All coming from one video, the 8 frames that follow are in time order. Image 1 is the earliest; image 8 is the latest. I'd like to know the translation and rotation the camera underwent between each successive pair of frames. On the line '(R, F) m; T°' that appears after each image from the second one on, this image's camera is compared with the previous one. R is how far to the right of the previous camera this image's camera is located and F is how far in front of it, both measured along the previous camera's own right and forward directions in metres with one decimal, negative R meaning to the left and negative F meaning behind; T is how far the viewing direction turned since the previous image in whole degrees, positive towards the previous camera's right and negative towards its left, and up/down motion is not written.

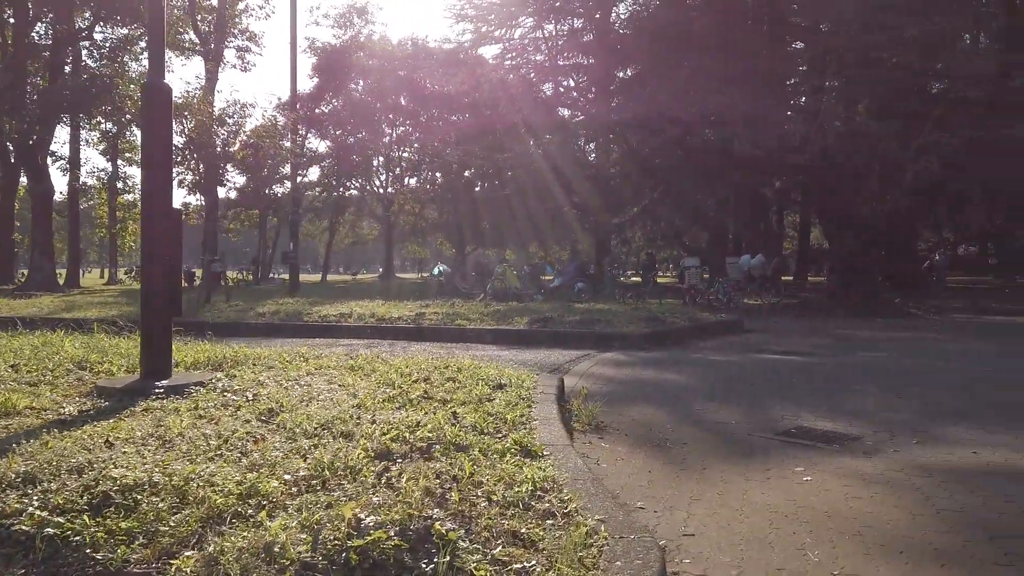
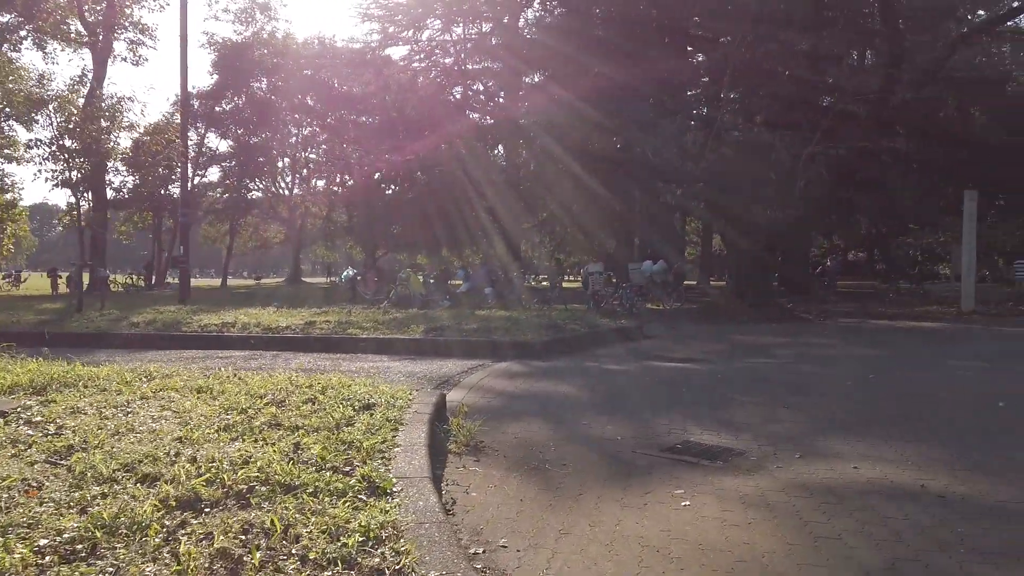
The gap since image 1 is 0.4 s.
(+0.3, +0.4) m; +6°
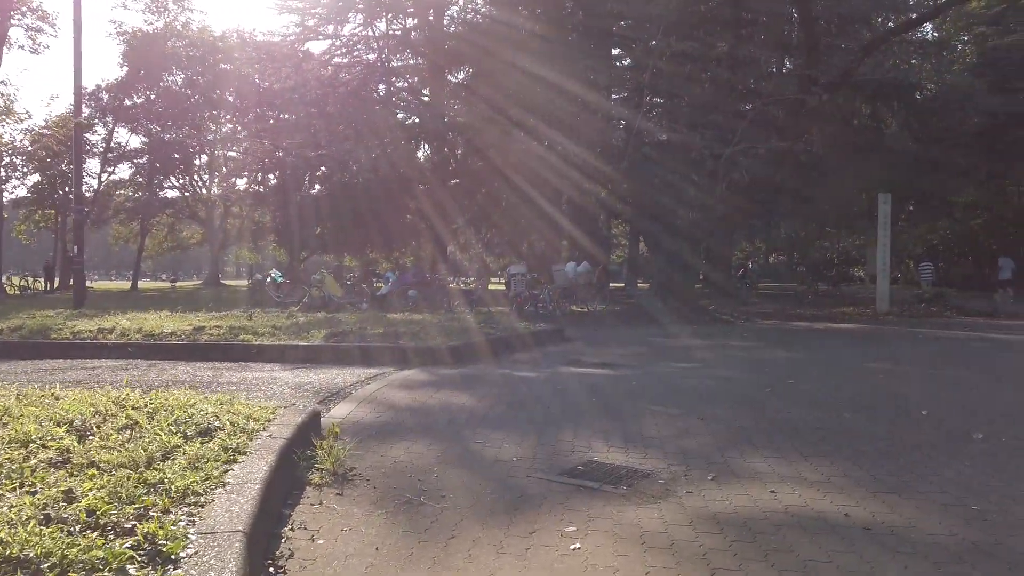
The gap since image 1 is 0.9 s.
(+0.4, +0.8) m; +5°
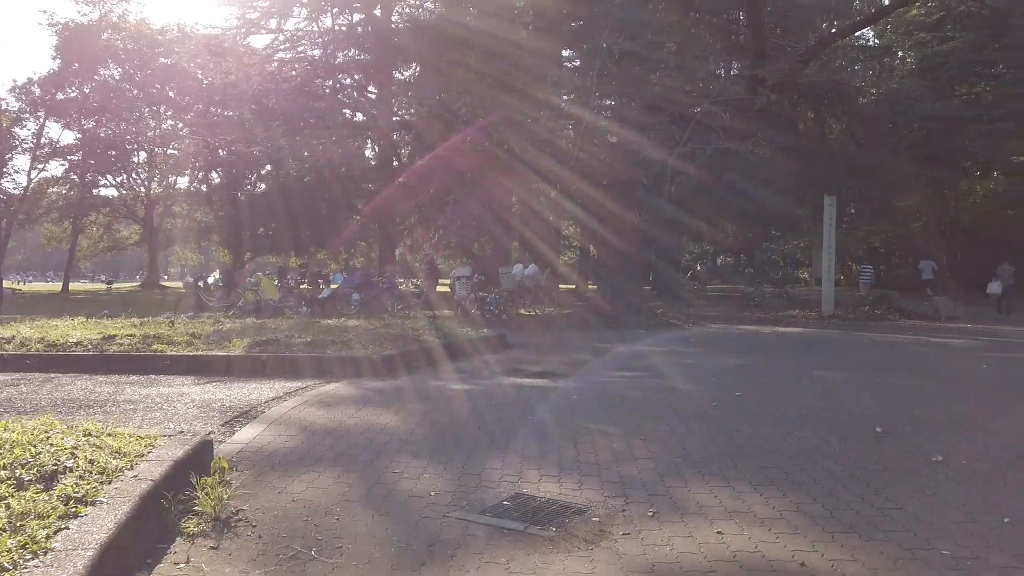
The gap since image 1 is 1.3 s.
(+0.2, +0.6) m; +4°
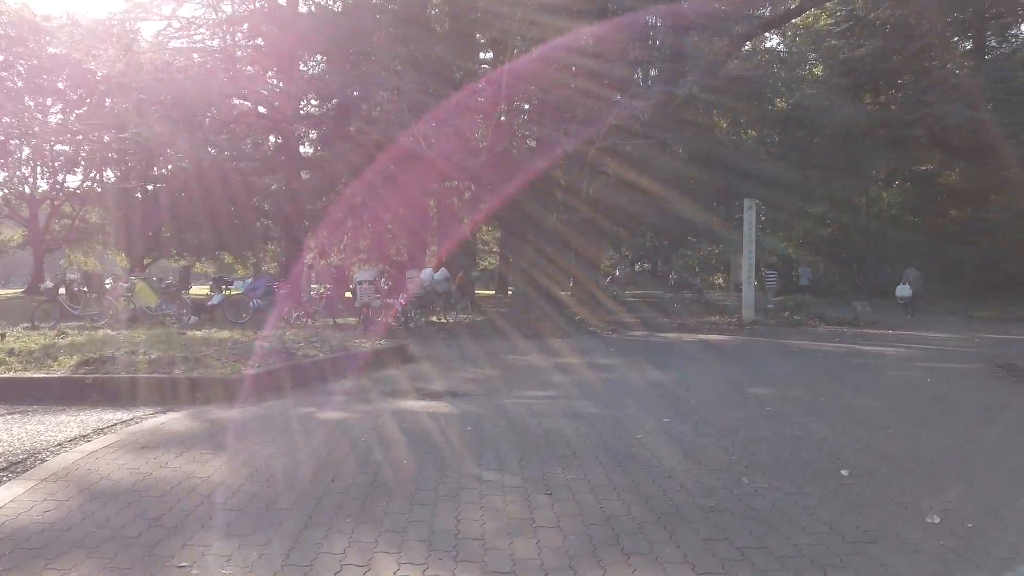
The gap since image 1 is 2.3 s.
(+0.4, +1.6) m; +6°
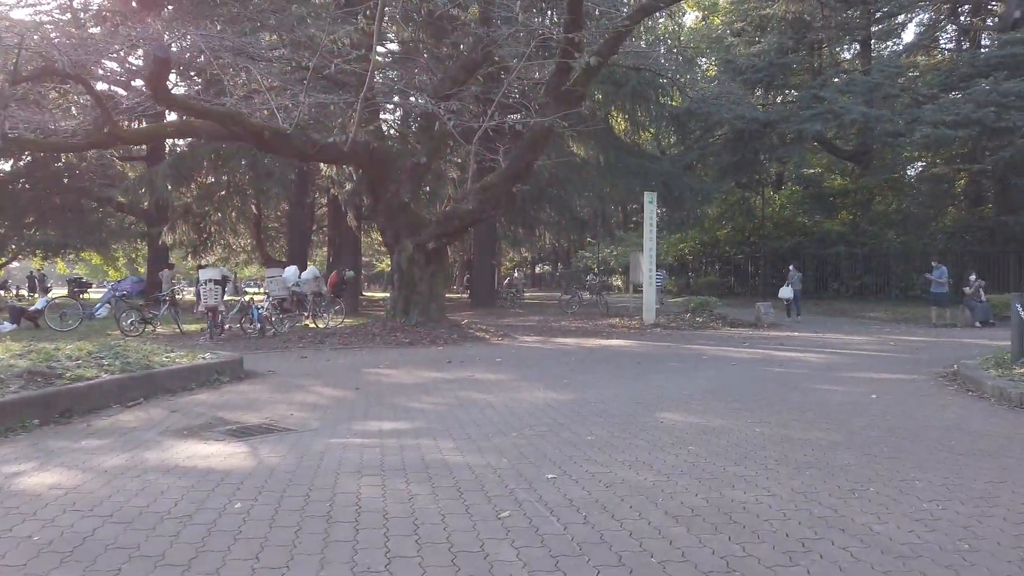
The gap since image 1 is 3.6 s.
(+0.6, +2.3) m; +7°
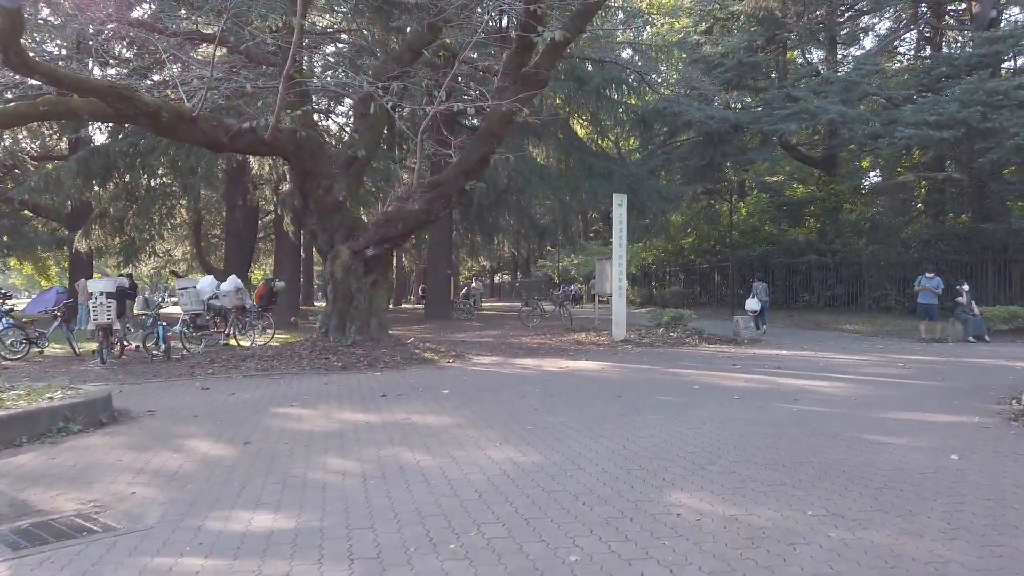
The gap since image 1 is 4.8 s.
(+0.1, +2.3) m; +3°
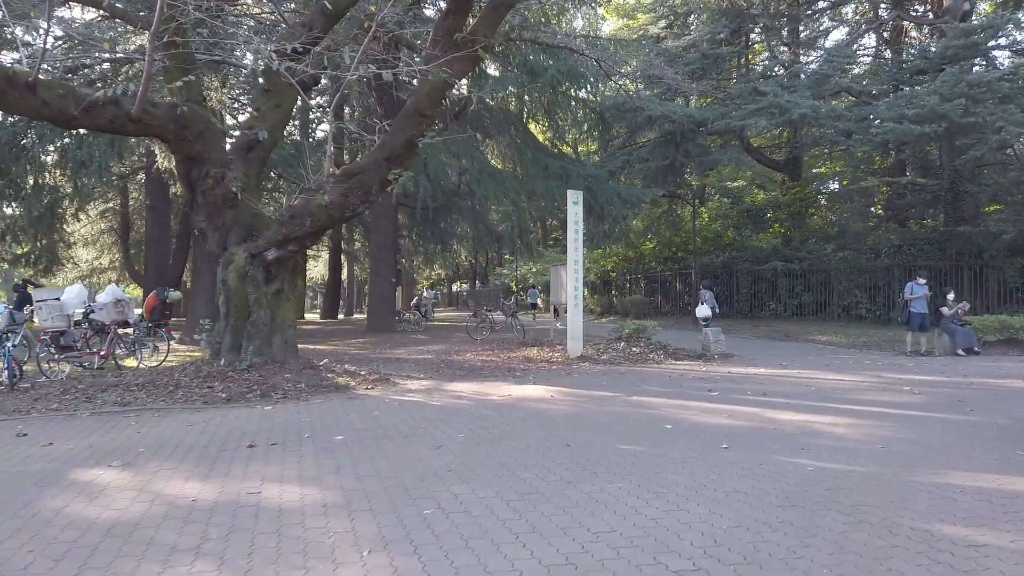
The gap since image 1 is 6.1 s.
(+0.5, +2.4) m; +3°
